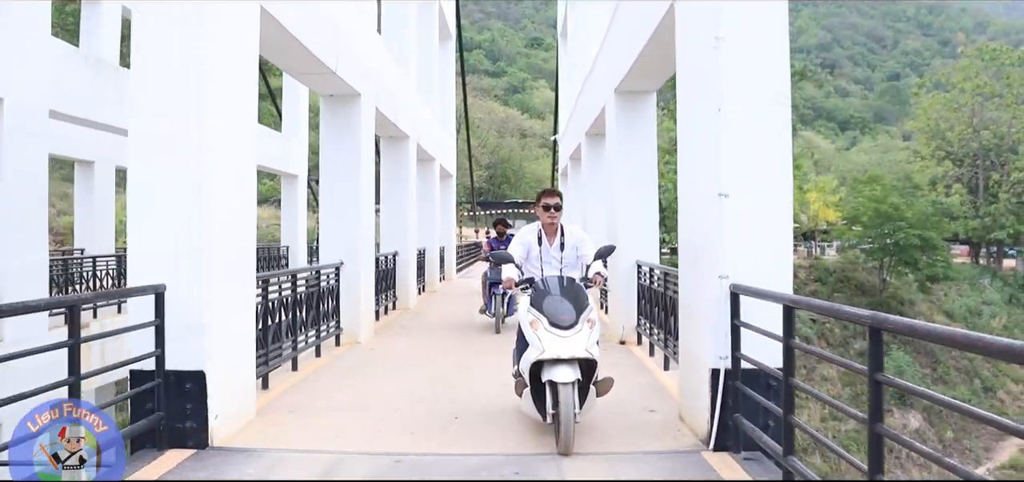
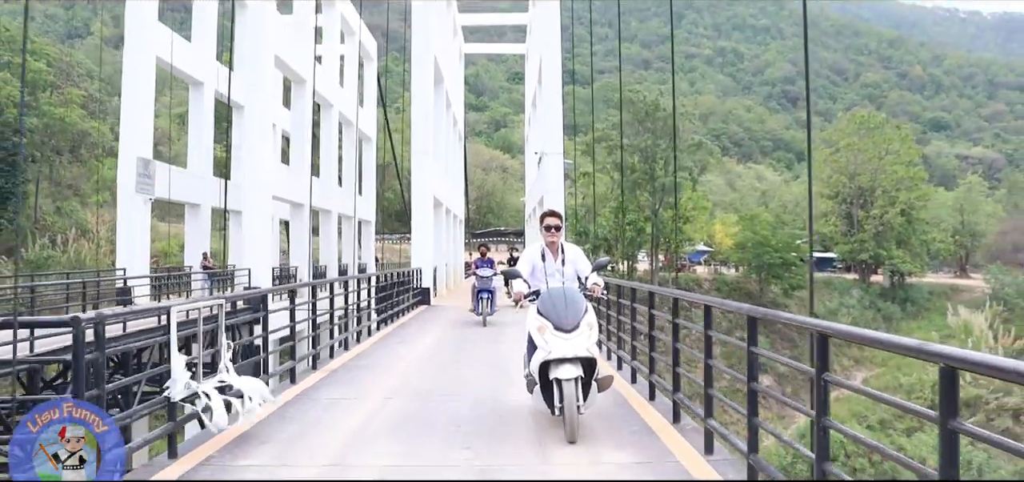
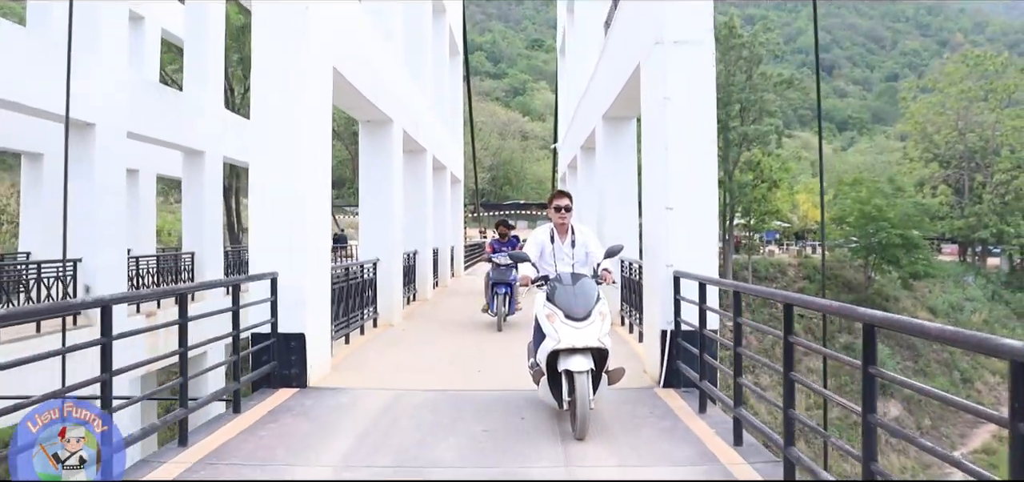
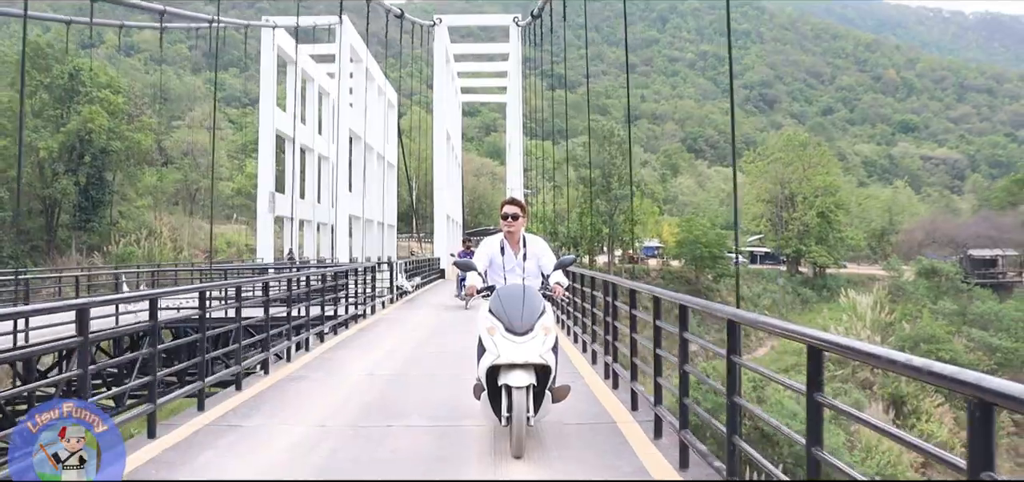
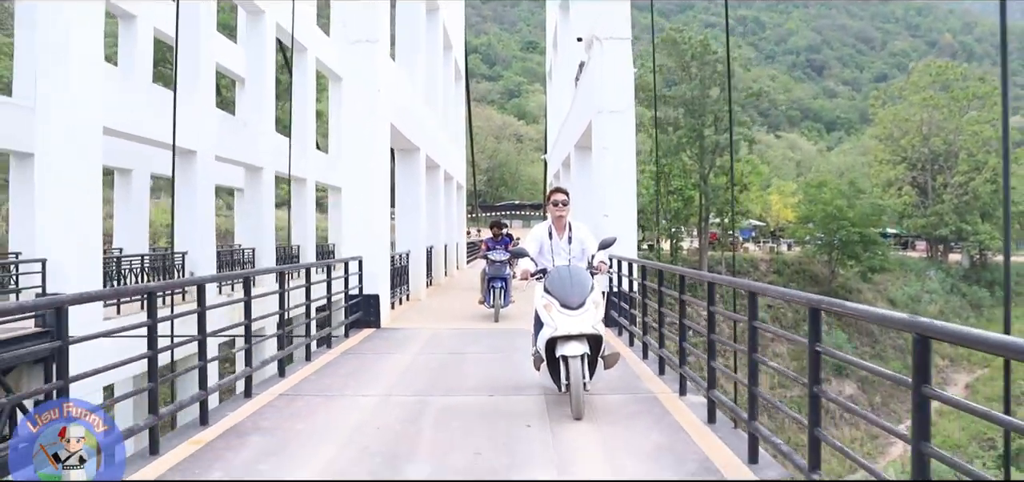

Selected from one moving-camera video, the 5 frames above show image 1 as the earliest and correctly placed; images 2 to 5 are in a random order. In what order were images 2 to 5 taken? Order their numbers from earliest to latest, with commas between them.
3, 5, 2, 4
